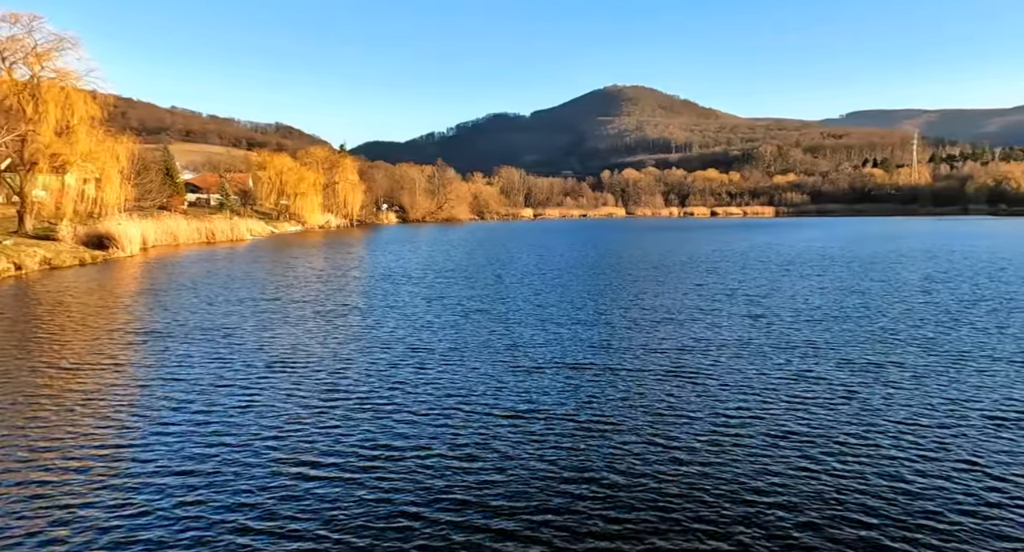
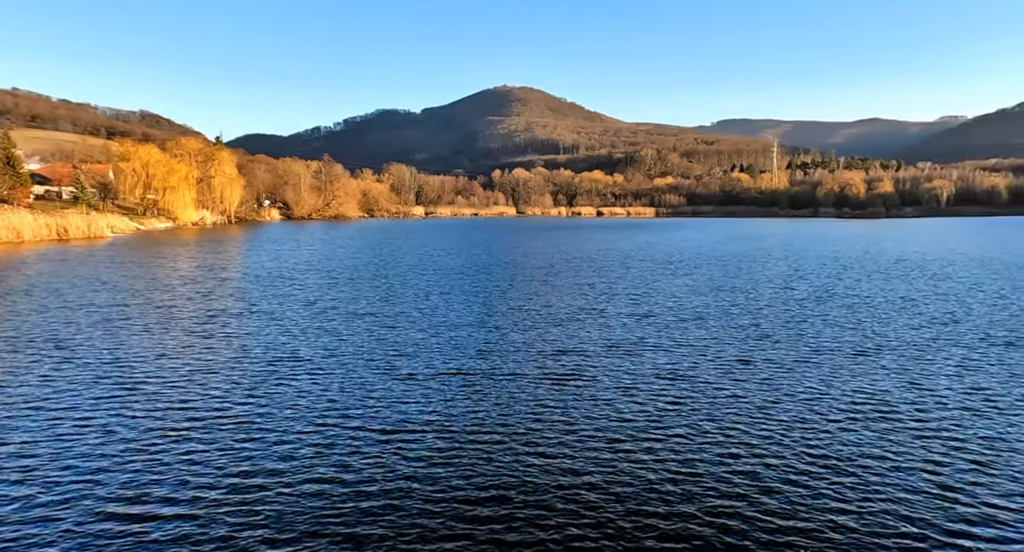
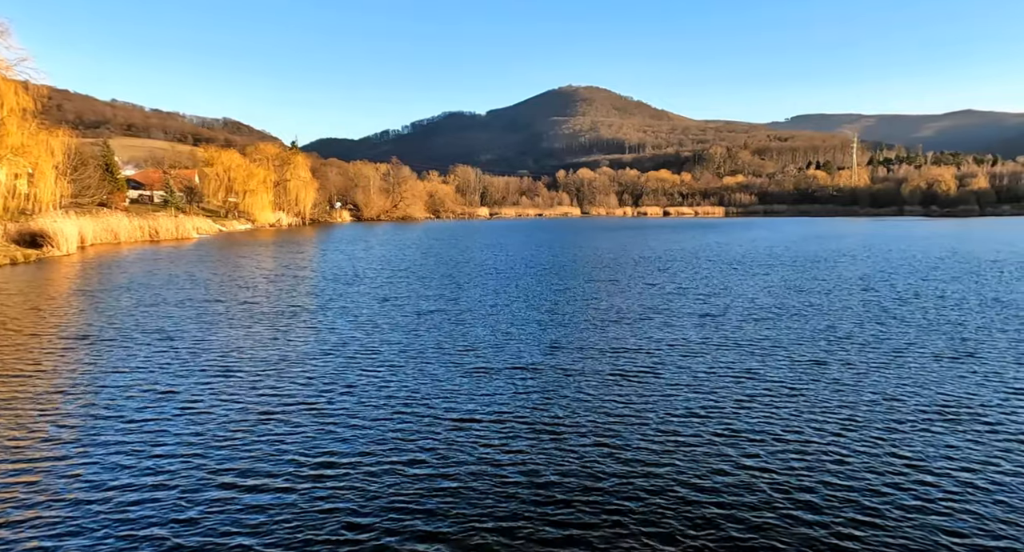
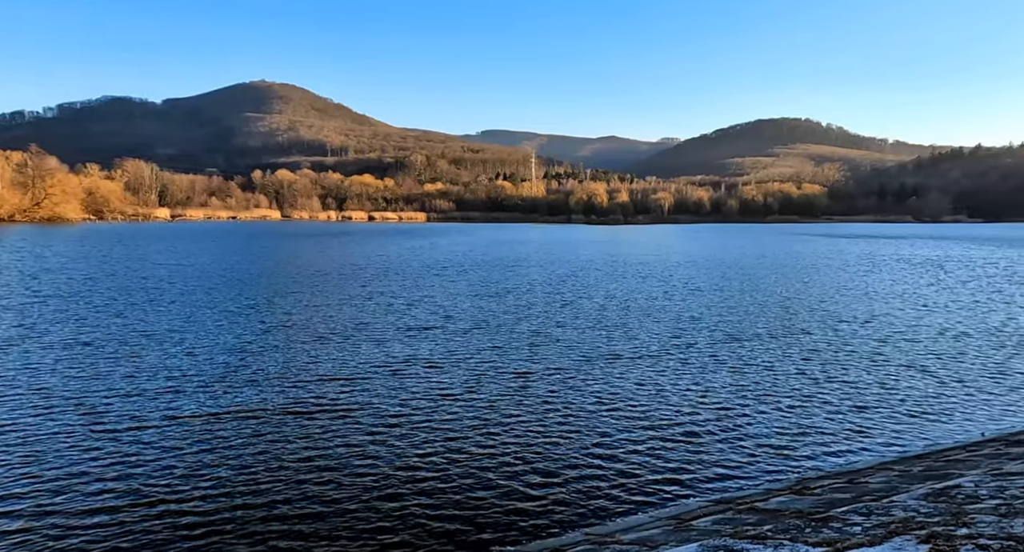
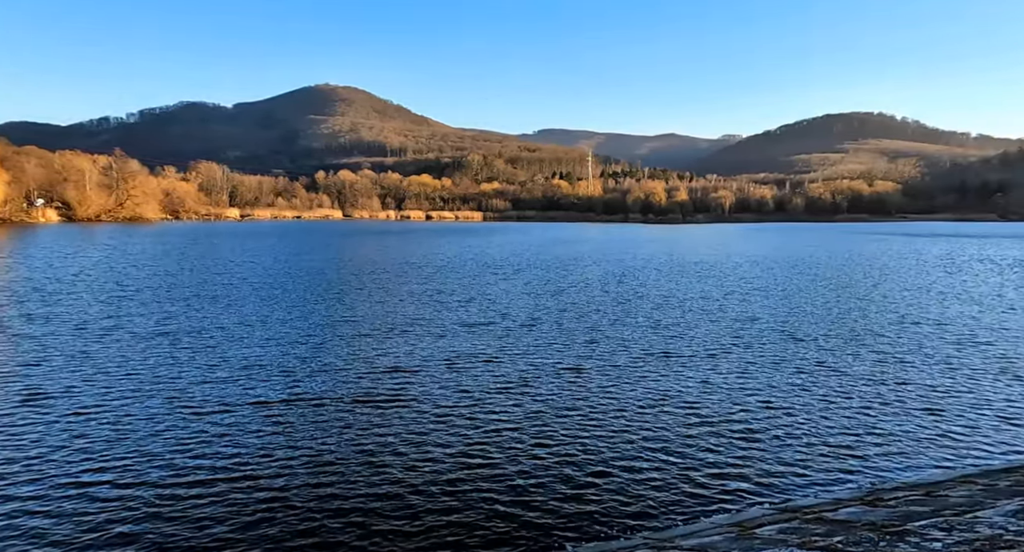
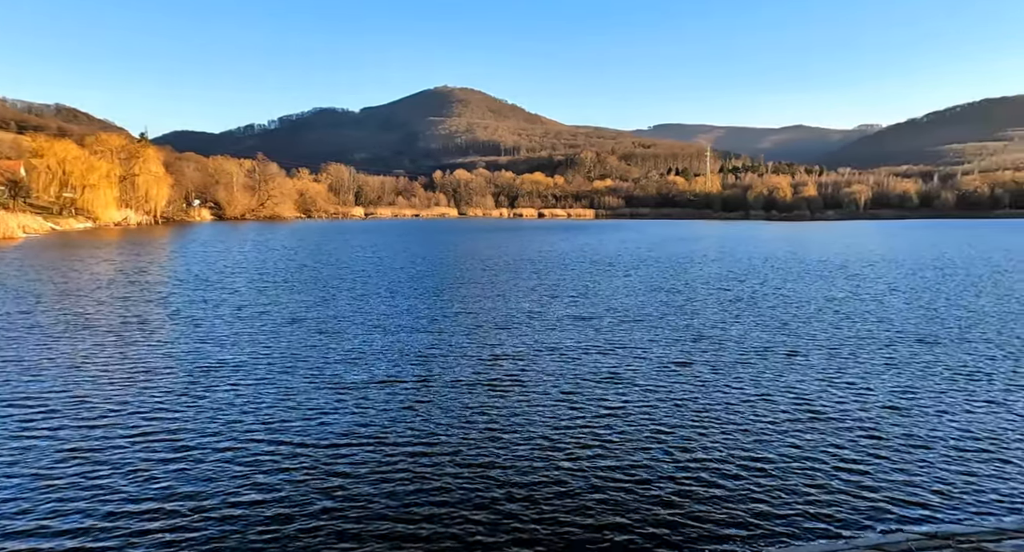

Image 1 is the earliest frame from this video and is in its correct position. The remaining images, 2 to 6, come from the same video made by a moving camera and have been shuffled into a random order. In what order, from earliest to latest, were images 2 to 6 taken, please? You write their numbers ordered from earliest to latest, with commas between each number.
3, 2, 6, 5, 4
